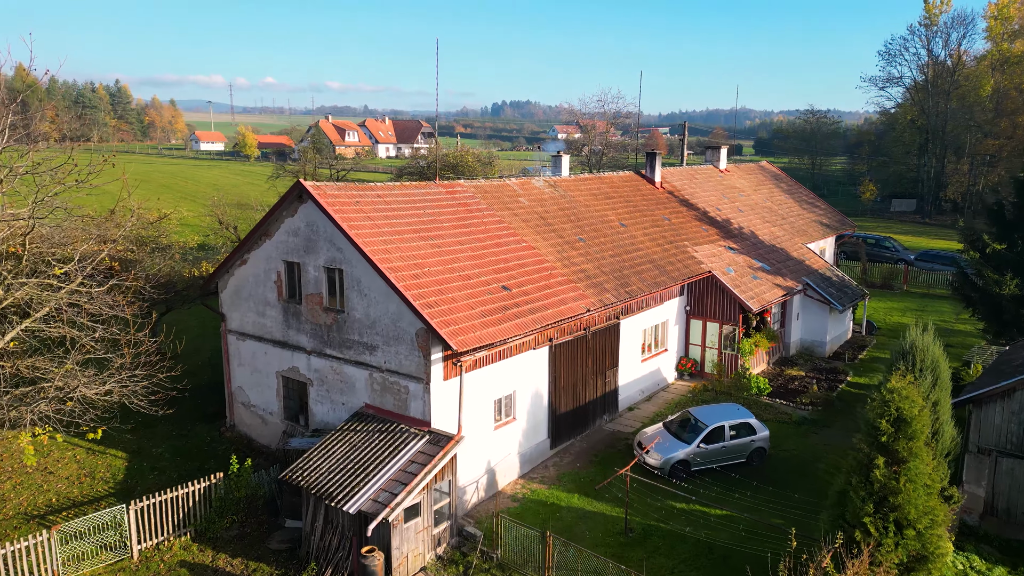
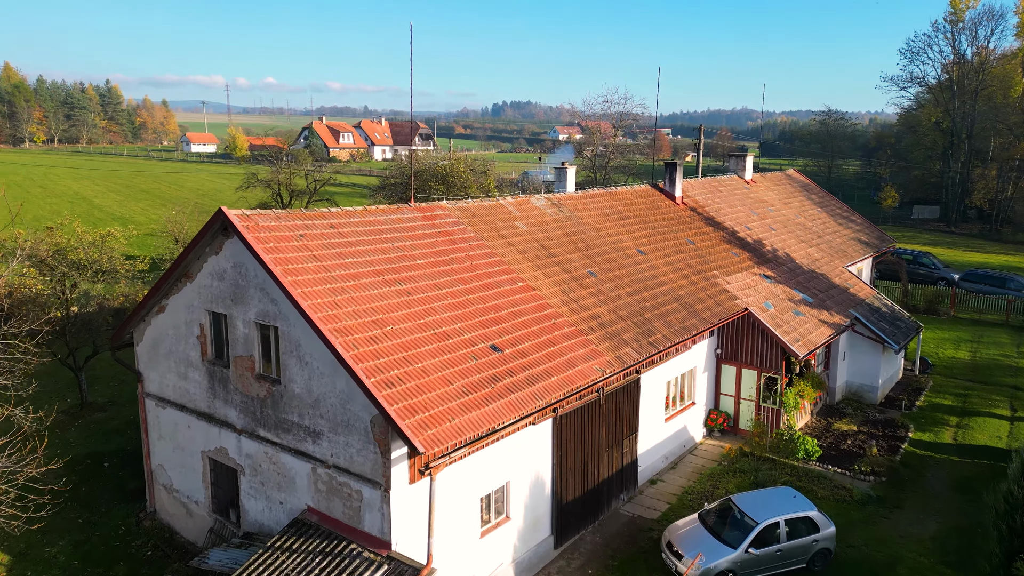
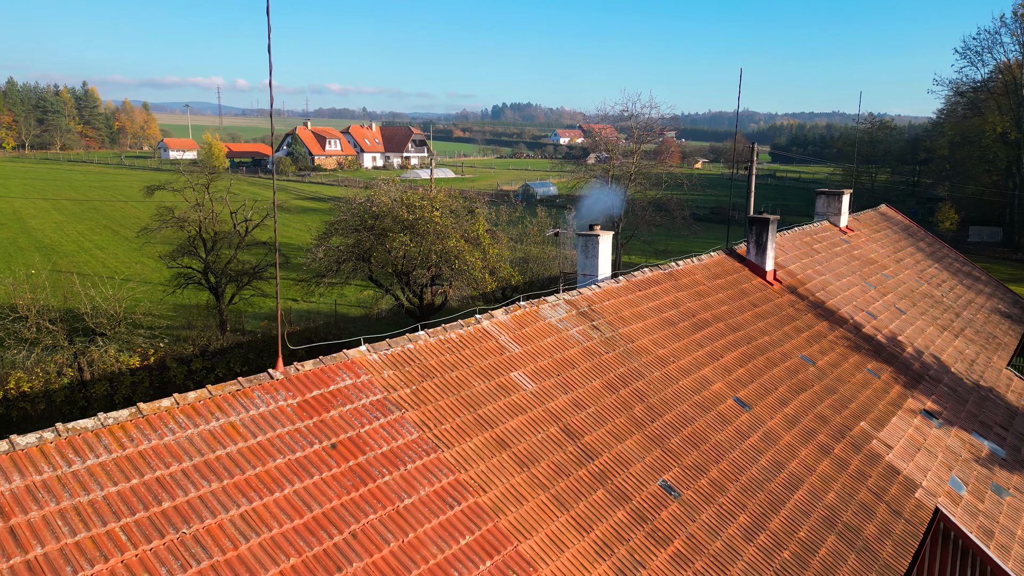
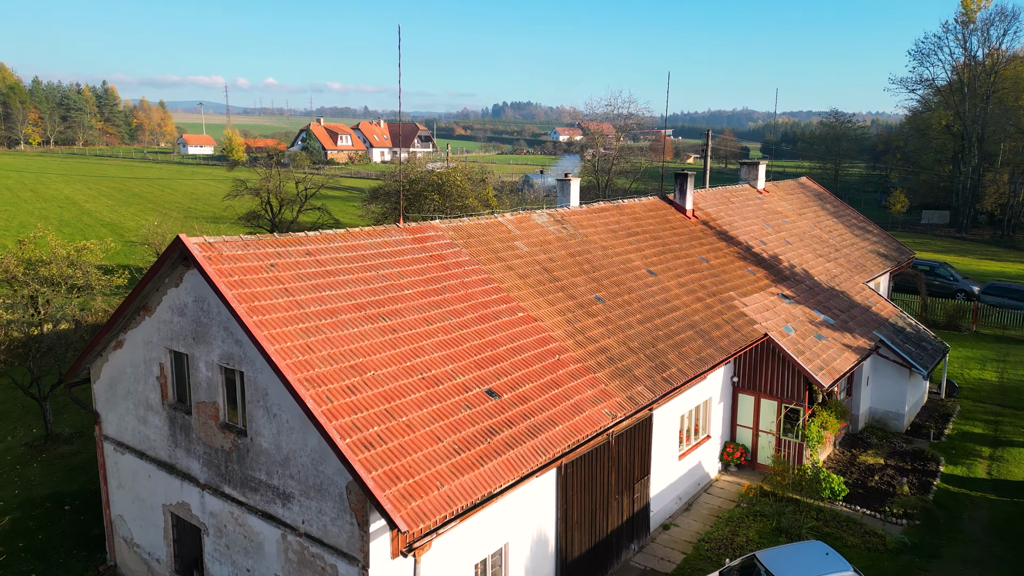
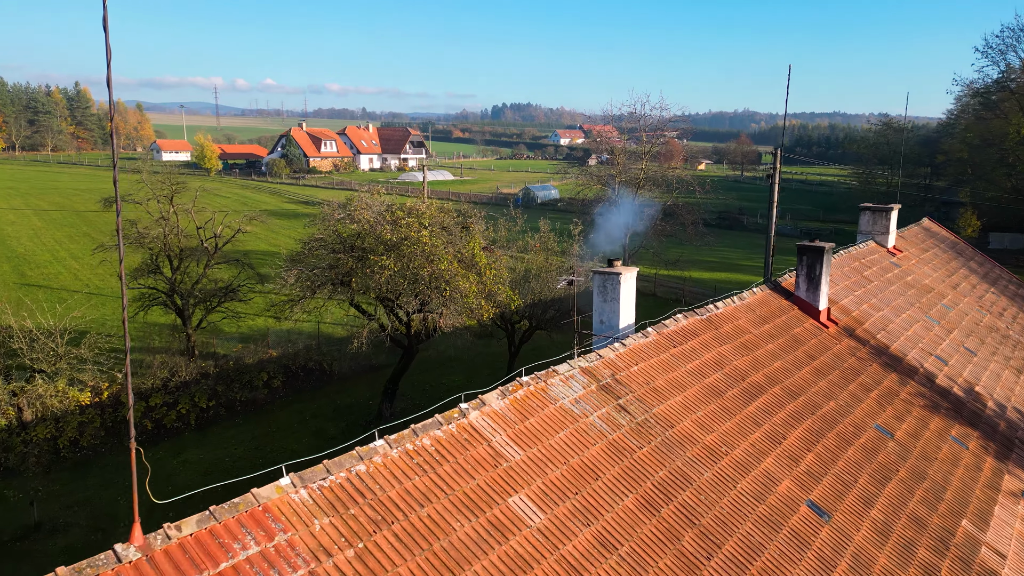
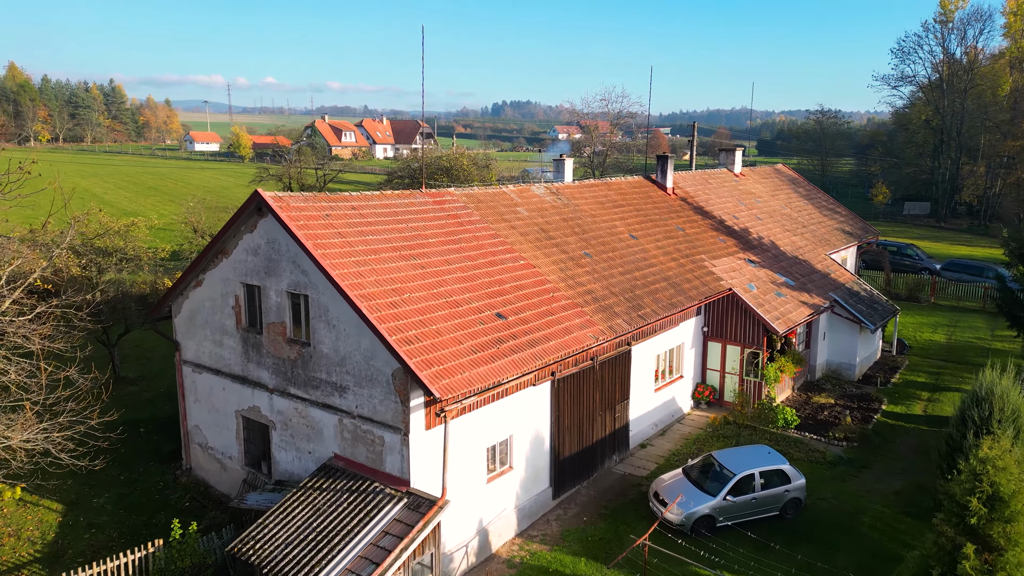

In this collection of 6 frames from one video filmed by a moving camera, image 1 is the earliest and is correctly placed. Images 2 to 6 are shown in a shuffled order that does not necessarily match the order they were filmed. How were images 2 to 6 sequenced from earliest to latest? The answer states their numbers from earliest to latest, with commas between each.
6, 2, 4, 3, 5
